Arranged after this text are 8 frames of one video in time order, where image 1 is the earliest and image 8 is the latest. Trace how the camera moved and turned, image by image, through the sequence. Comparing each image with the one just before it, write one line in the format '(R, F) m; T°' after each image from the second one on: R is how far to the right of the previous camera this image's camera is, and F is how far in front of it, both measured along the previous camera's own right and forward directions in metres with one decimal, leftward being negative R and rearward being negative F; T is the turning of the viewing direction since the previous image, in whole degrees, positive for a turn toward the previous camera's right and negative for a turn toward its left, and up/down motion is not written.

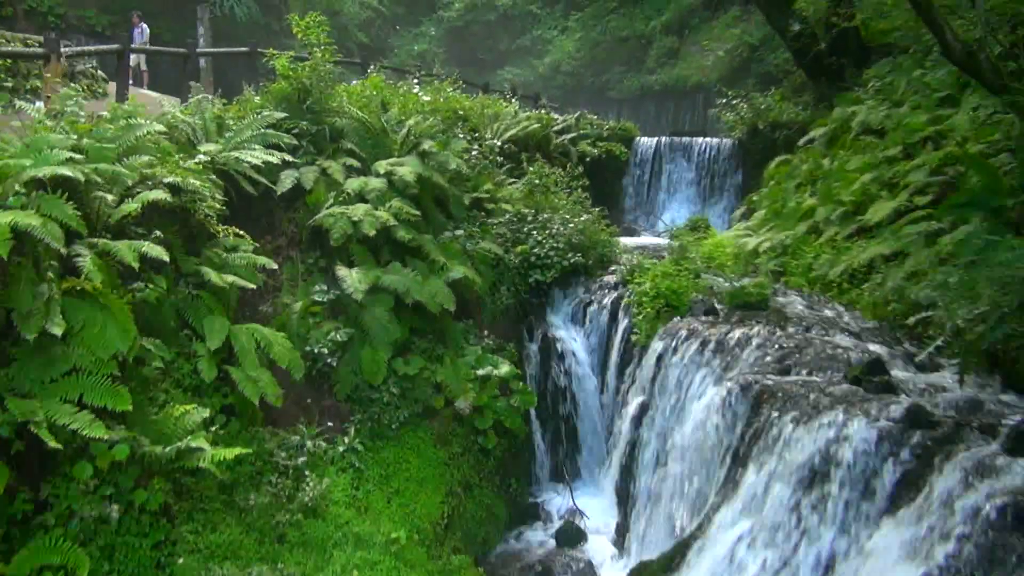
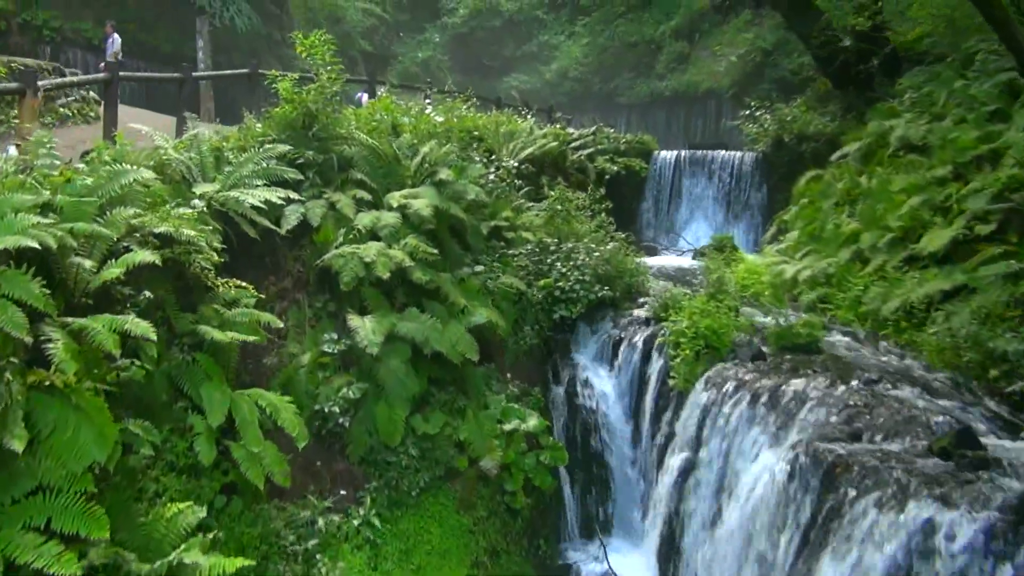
(-0.2, +0.6) m; 0°
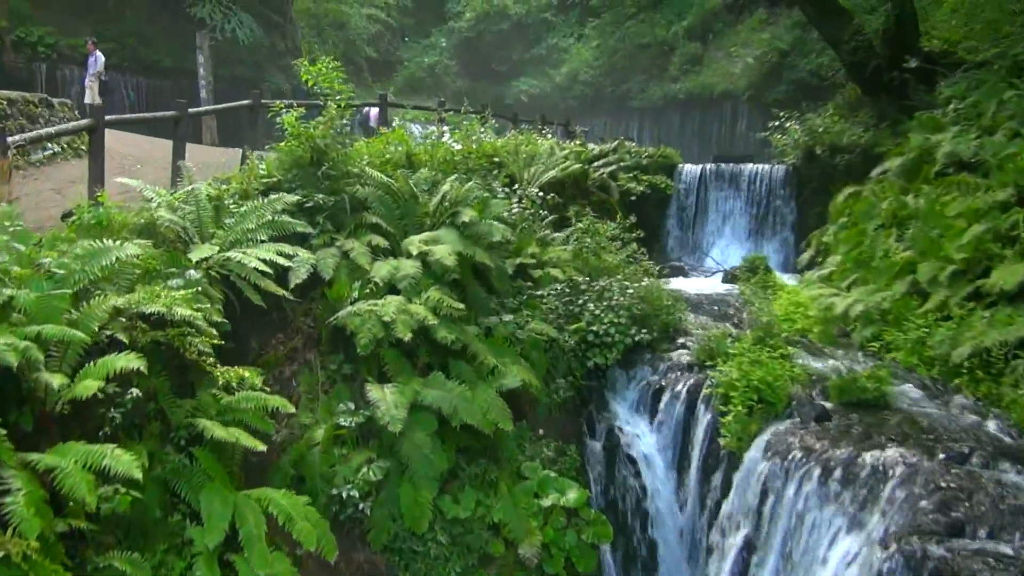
(-0.2, +0.7) m; 0°
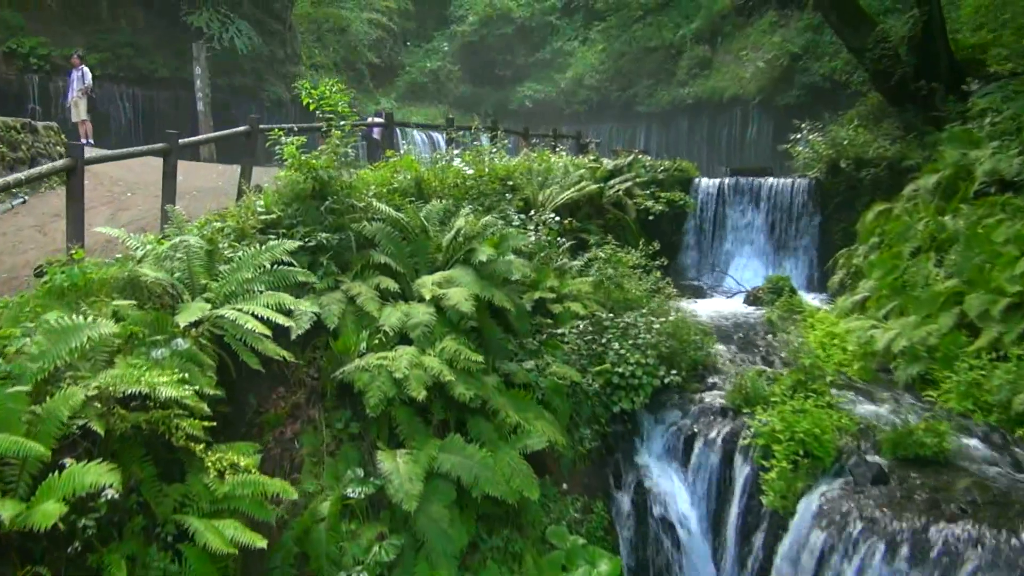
(-0.1, +0.6) m; 0°
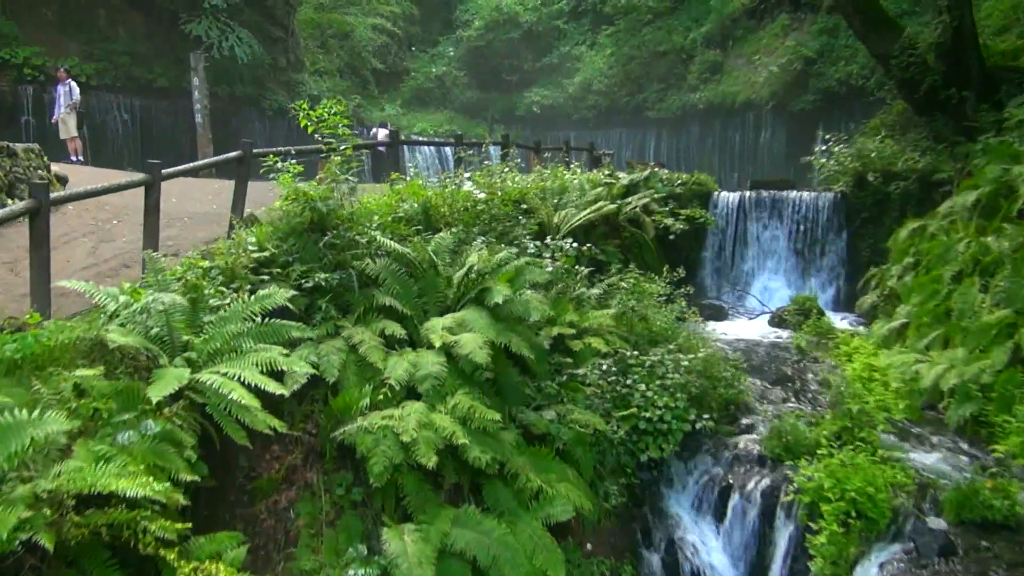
(-0.1, +0.6) m; 0°
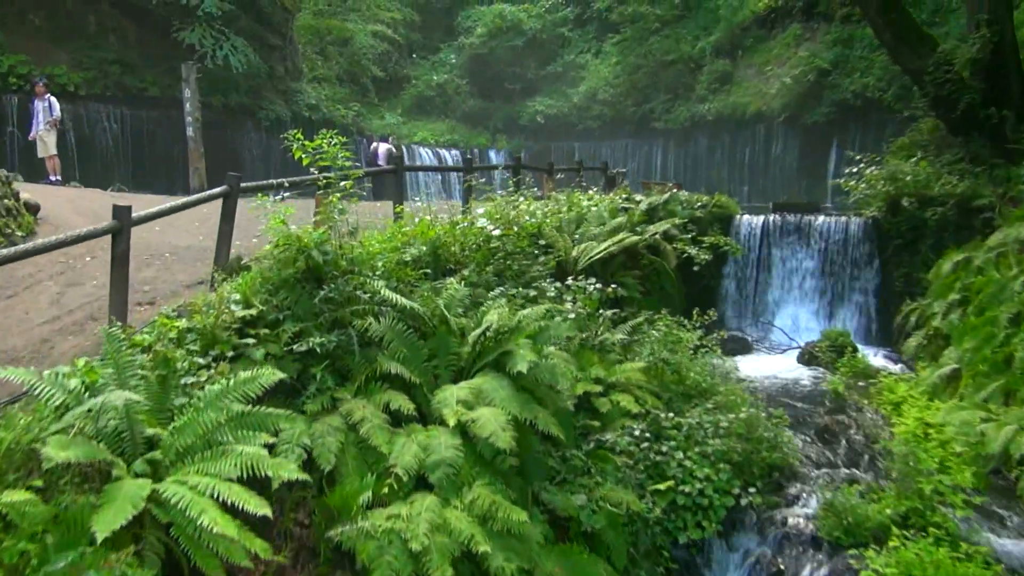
(-0.1, +0.8) m; 0°
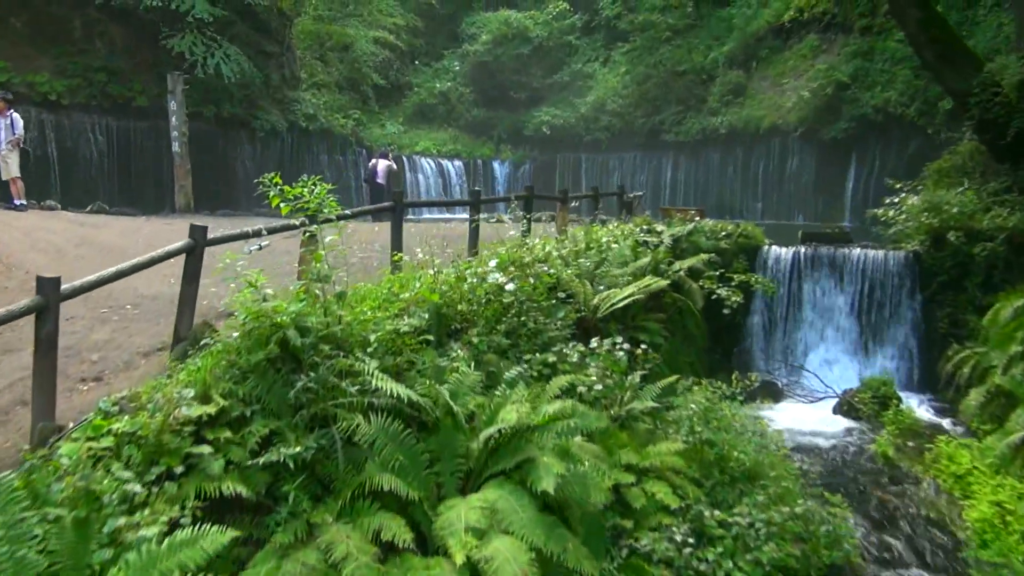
(-0.1, +0.9) m; 0°
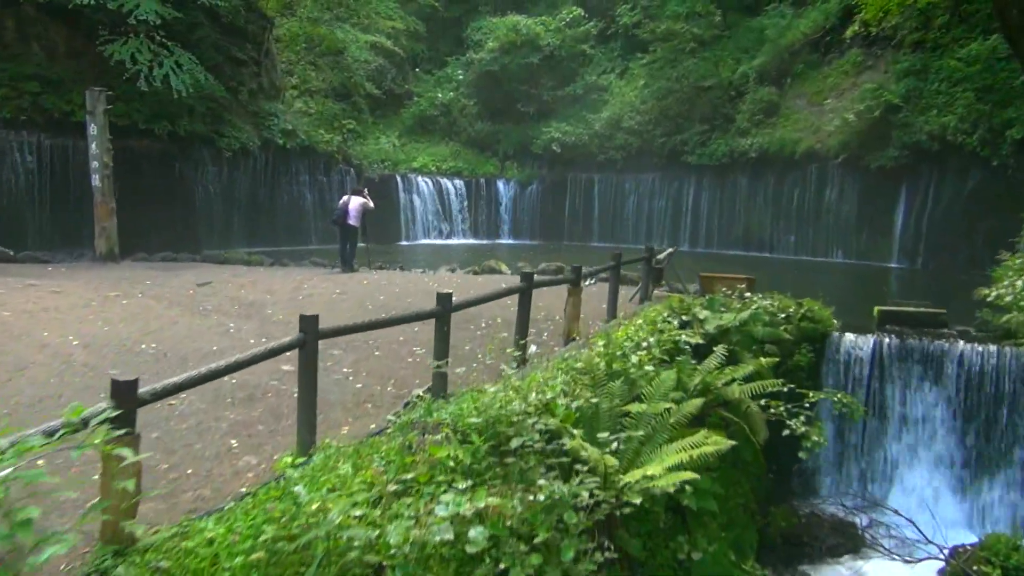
(+0.1, +2.6) m; 0°
